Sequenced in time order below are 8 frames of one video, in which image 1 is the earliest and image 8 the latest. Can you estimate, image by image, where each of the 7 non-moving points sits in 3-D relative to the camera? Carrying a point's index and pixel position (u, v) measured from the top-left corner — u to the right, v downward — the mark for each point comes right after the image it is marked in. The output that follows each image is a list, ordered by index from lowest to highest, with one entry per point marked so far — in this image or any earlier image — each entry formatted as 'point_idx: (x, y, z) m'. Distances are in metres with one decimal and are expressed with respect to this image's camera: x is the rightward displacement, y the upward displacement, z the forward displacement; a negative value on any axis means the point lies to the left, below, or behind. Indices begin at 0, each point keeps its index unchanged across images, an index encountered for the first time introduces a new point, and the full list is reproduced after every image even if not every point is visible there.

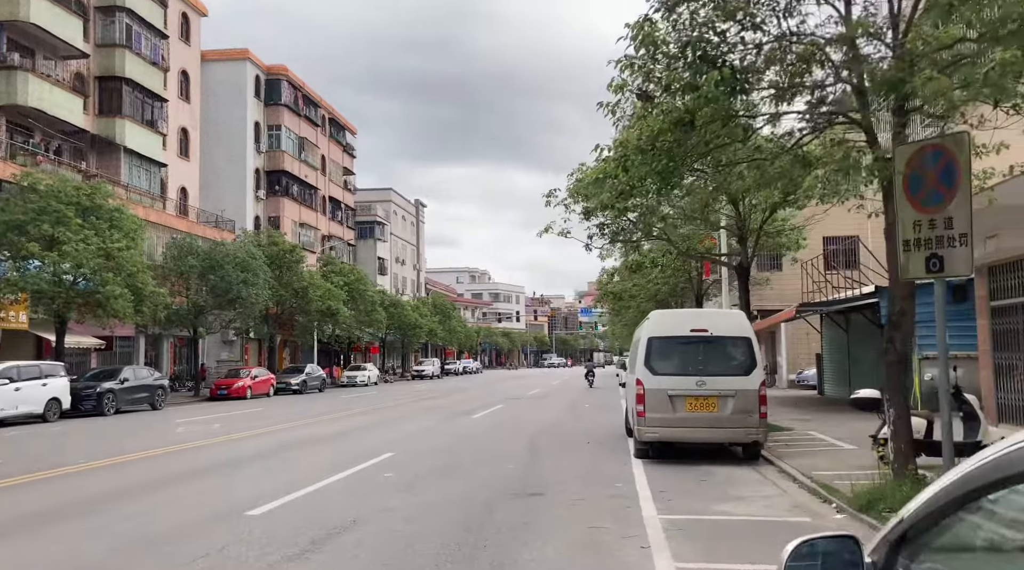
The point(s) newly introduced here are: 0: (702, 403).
0: (+2.7, -1.7, +11.9) m
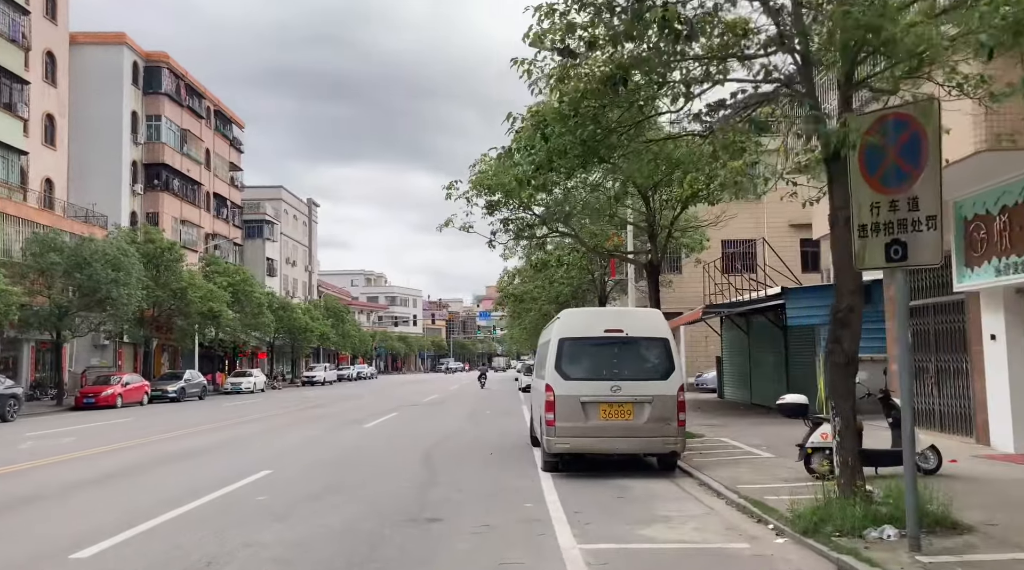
0: (+1.4, -1.6, +10.9) m
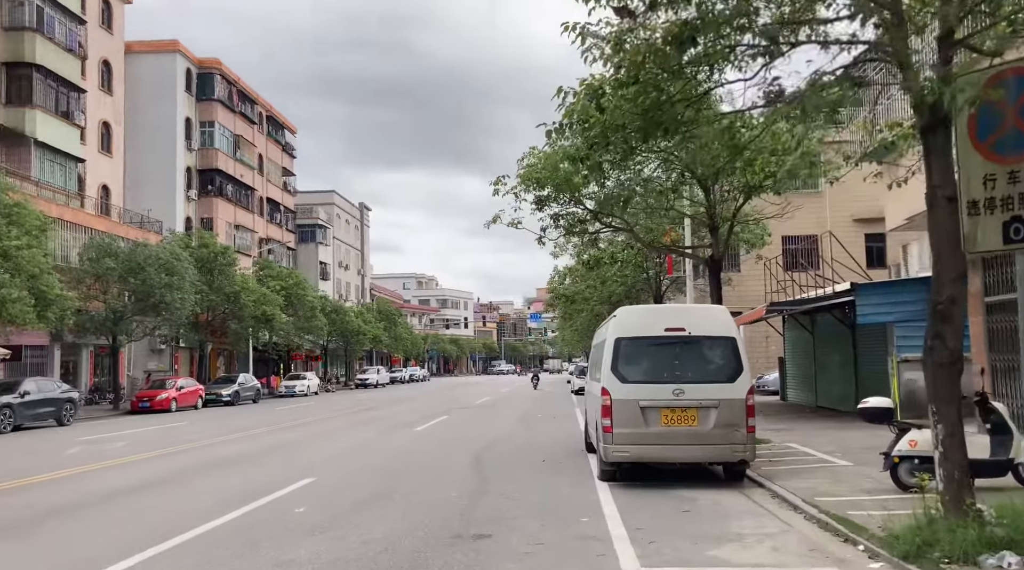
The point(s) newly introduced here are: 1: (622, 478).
0: (+2.0, -1.6, +10.1) m
1: (+1.4, -2.5, +10.8) m
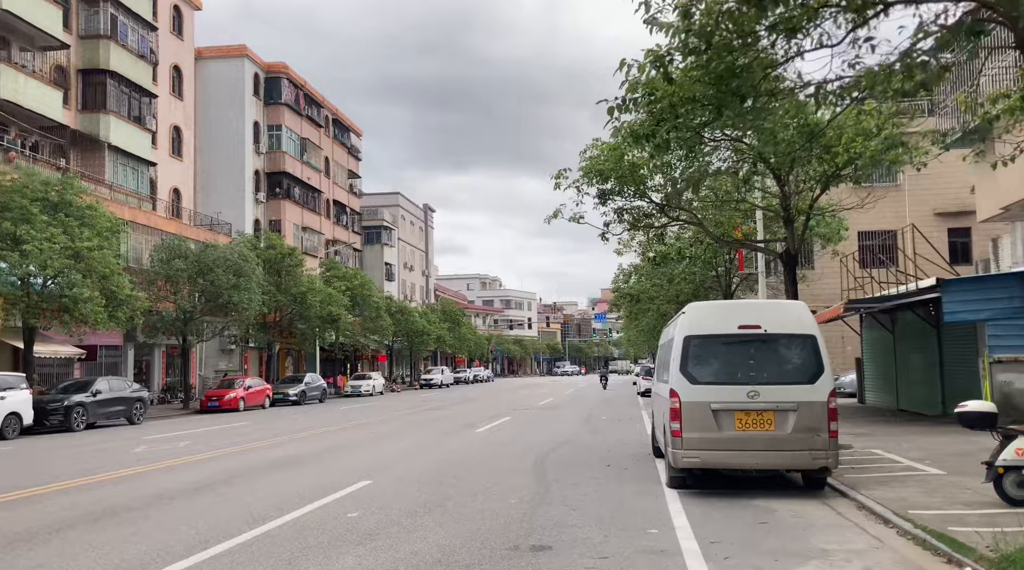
0: (+2.7, -1.5, +9.4) m
1: (+2.2, -2.4, +10.1) m
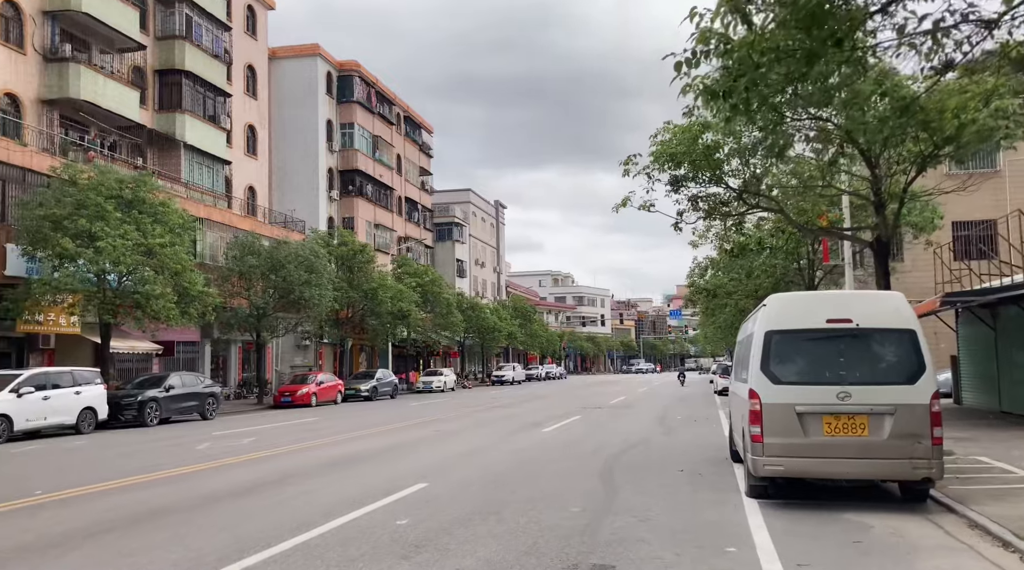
0: (+3.4, -1.4, +8.4) m
1: (+2.9, -2.3, +9.2) m
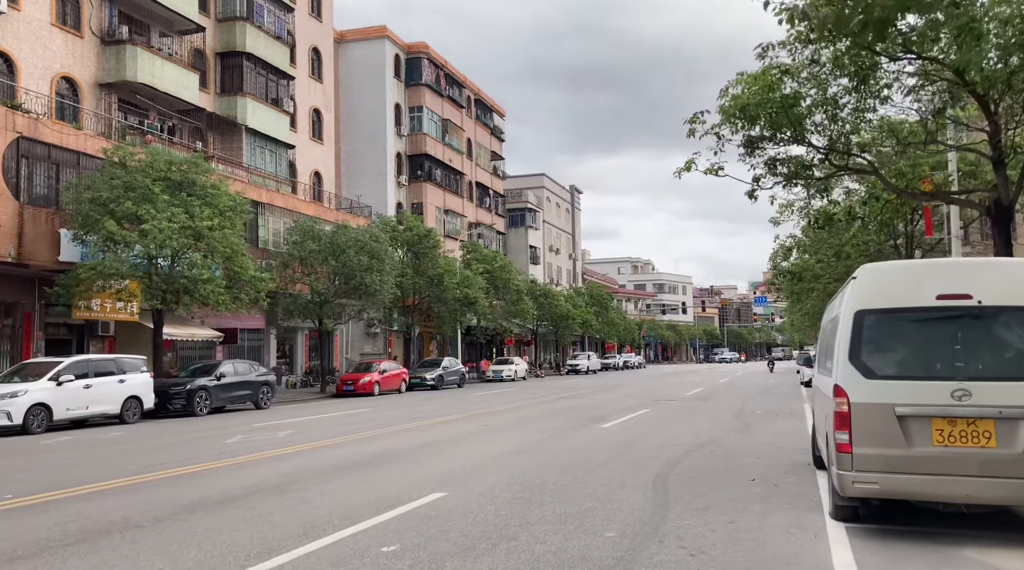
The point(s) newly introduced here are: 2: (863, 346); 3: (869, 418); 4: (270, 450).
0: (+3.5, -1.1, +6.5) m
1: (+3.1, -2.0, +7.3) m
2: (+2.9, -0.5, +7.0) m
3: (+2.9, -1.0, +6.7) m
4: (-4.1, -2.8, +14.2) m
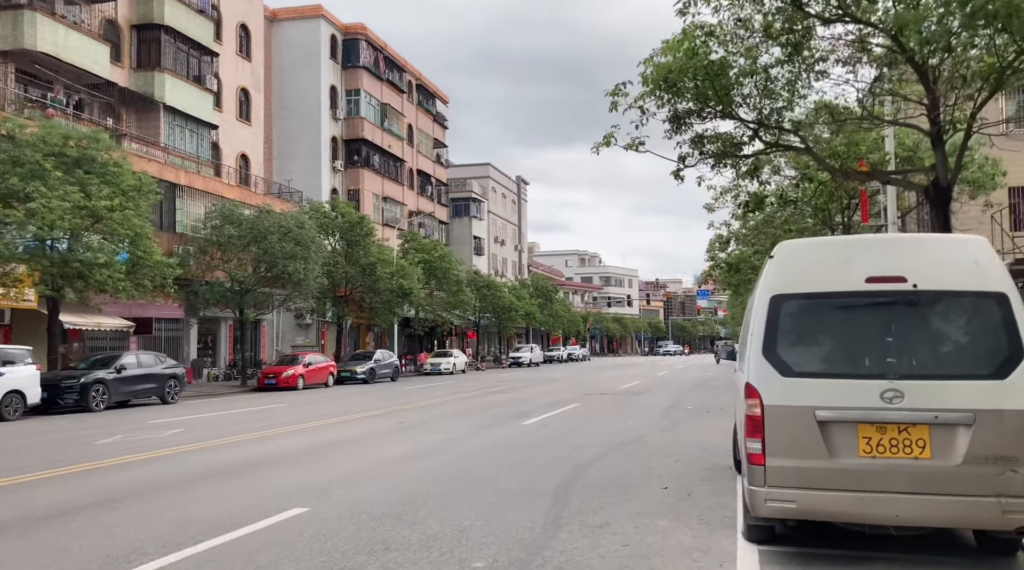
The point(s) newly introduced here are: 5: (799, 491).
0: (+2.5, -1.0, +5.4) m
1: (+2.0, -1.9, +6.3) m
2: (+1.9, -0.4, +5.9) m
3: (+1.8, -0.9, +5.6) m
4: (-5.6, -2.5, +12.7) m
5: (+1.9, -1.4, +5.6) m
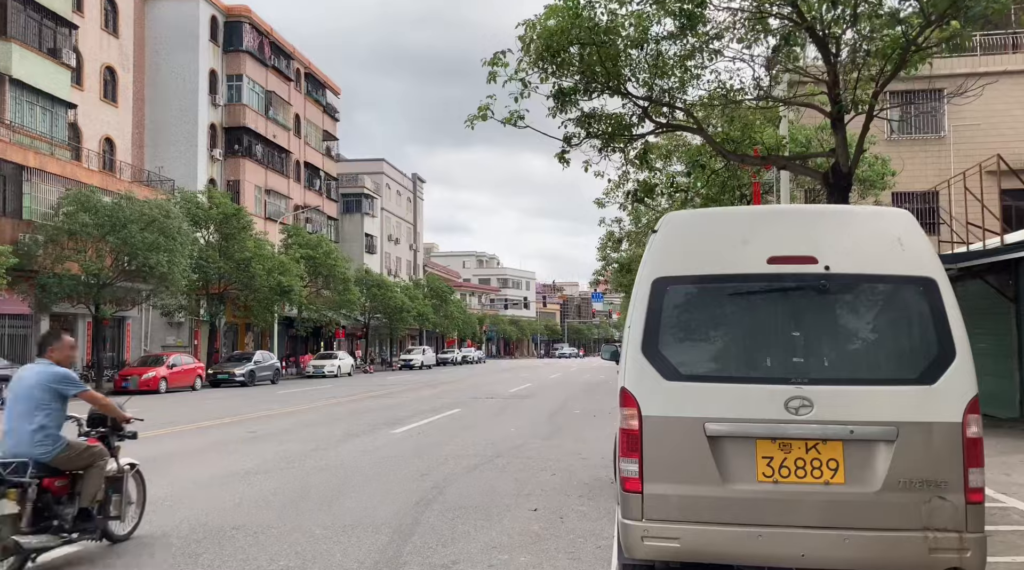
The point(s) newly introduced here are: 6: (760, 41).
0: (+1.5, -0.9, +4.3) m
1: (+0.9, -1.8, +5.1) m
2: (+0.9, -0.3, +4.7) m
3: (+0.8, -0.8, +4.4) m
4: (-7.4, -2.3, +10.5) m
5: (+0.9, -1.2, +4.4) m
6: (+3.0, +3.0, +10.2) m
